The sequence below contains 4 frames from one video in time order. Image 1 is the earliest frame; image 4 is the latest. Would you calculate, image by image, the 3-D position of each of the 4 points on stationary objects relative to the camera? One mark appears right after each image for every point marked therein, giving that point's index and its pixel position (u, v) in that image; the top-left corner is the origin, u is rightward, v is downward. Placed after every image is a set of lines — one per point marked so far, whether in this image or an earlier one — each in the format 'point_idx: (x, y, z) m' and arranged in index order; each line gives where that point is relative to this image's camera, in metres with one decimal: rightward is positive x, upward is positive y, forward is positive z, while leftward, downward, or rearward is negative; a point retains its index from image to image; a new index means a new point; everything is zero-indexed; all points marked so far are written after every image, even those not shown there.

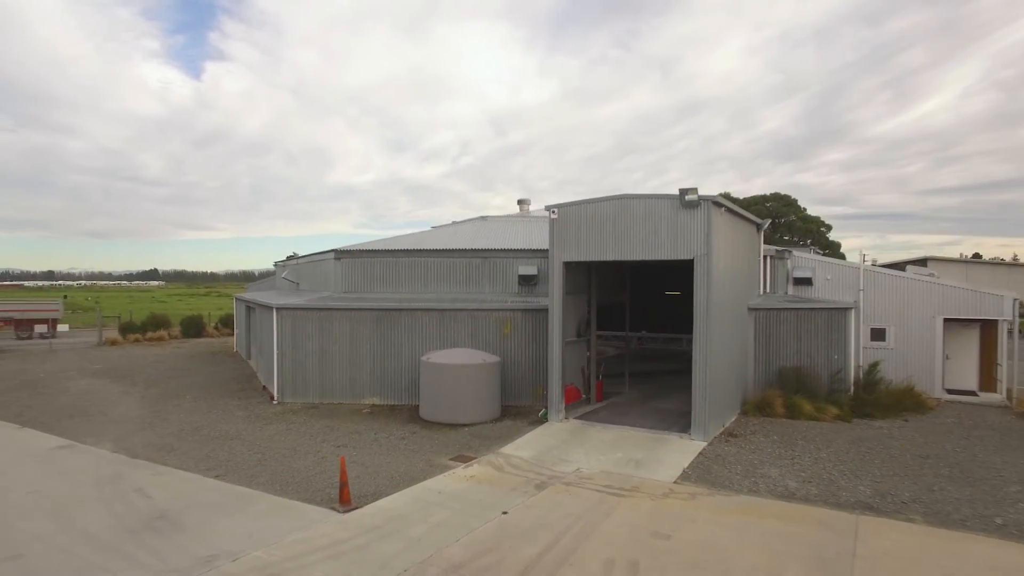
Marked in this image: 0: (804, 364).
0: (+5.2, -1.3, +10.2) m
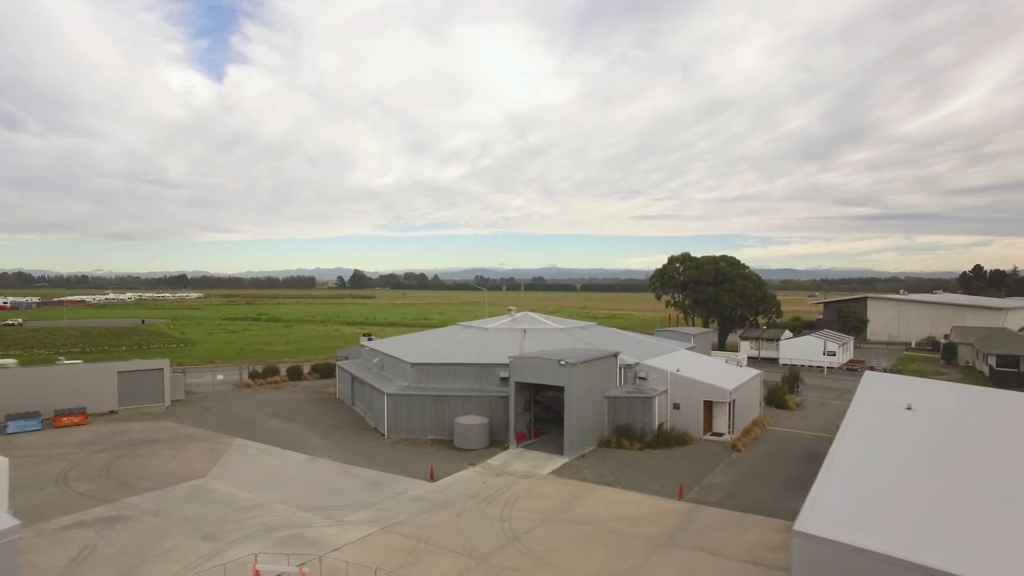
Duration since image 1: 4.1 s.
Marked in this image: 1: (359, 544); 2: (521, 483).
0: (+4.5, -5.1, +22.1) m
1: (-3.6, -6.0, +13.7) m
2: (+0.3, -5.9, +17.7) m
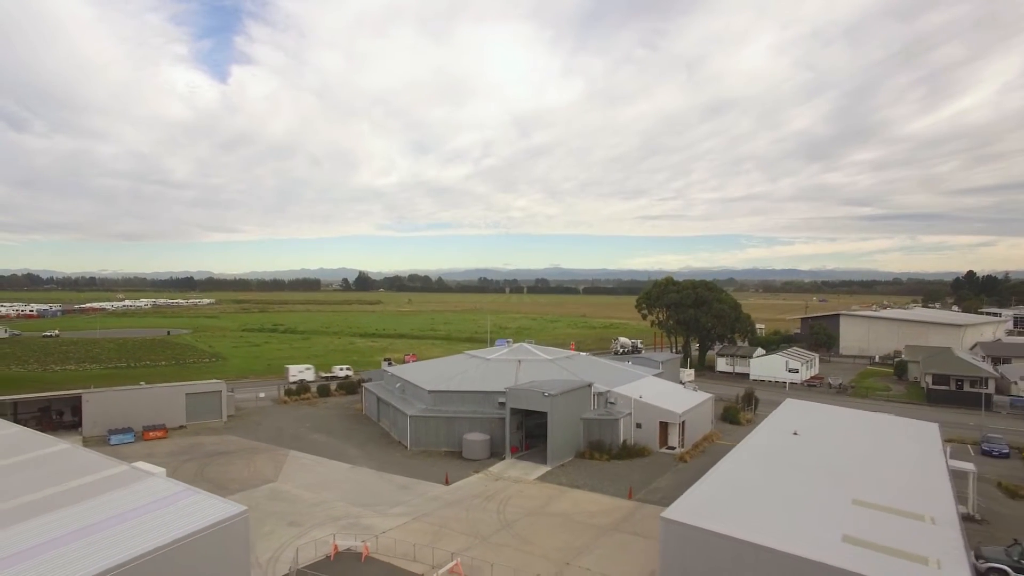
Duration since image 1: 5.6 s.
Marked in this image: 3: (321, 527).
0: (+4.3, -7.2, +28.1) m
1: (-3.8, -8.1, +19.7) m
2: (0.0, -8.1, +23.8) m
3: (-6.5, -8.1, +19.8) m
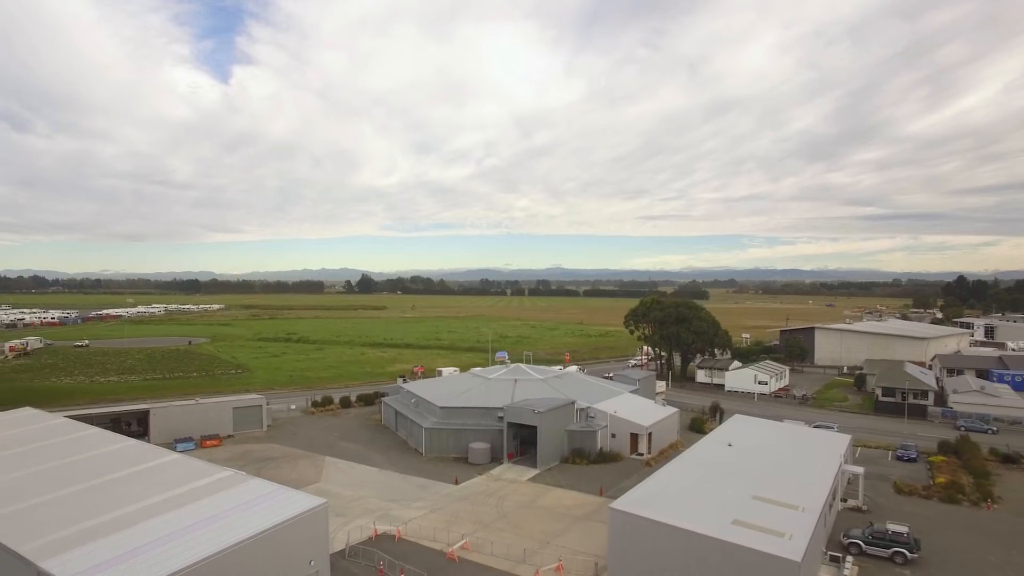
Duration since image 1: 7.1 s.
0: (+4.1, -9.3, +34.1) m
1: (-4.0, -10.2, +25.8) m
2: (-0.2, -10.1, +29.8) m
3: (-6.7, -10.2, +25.9) m
